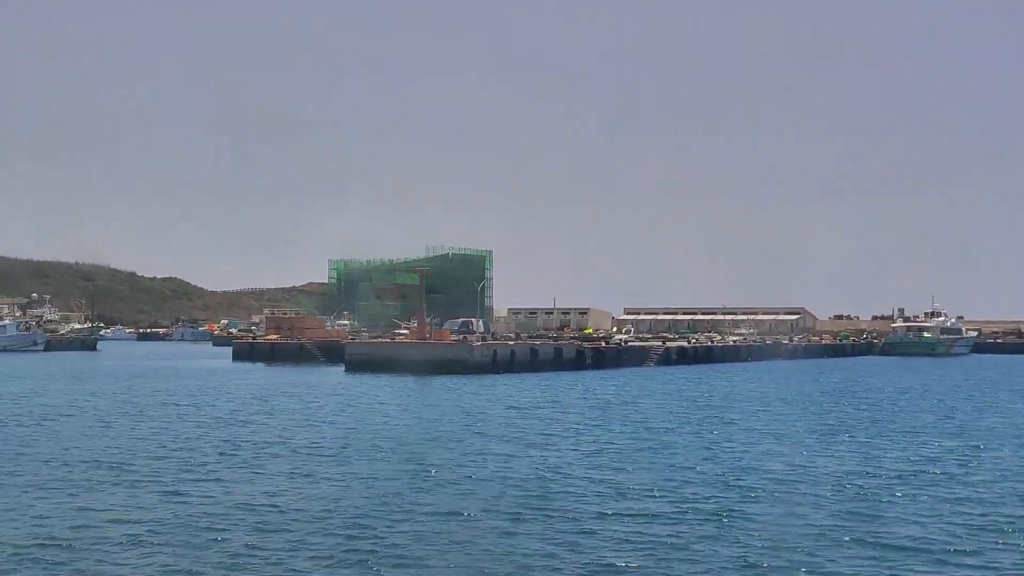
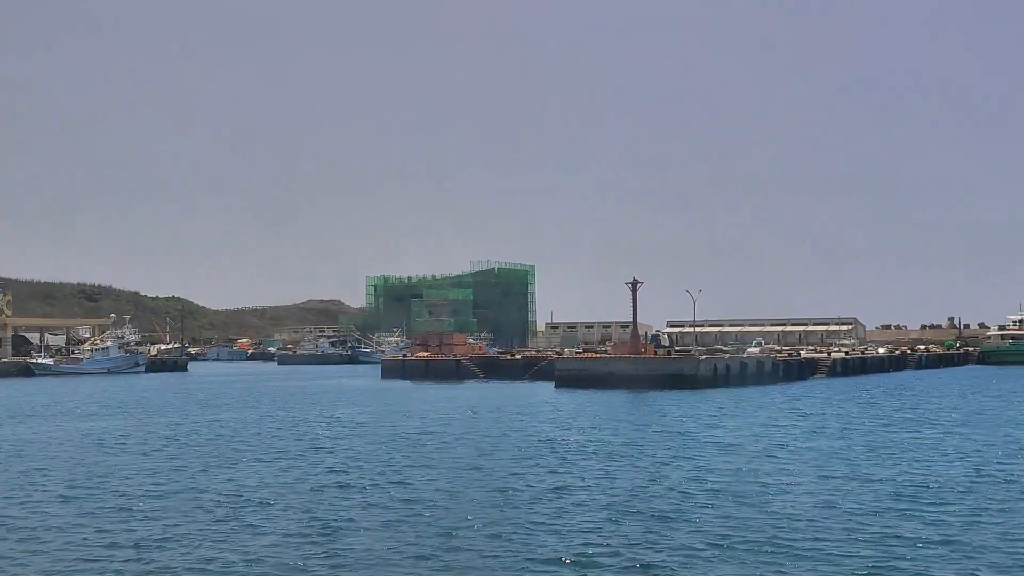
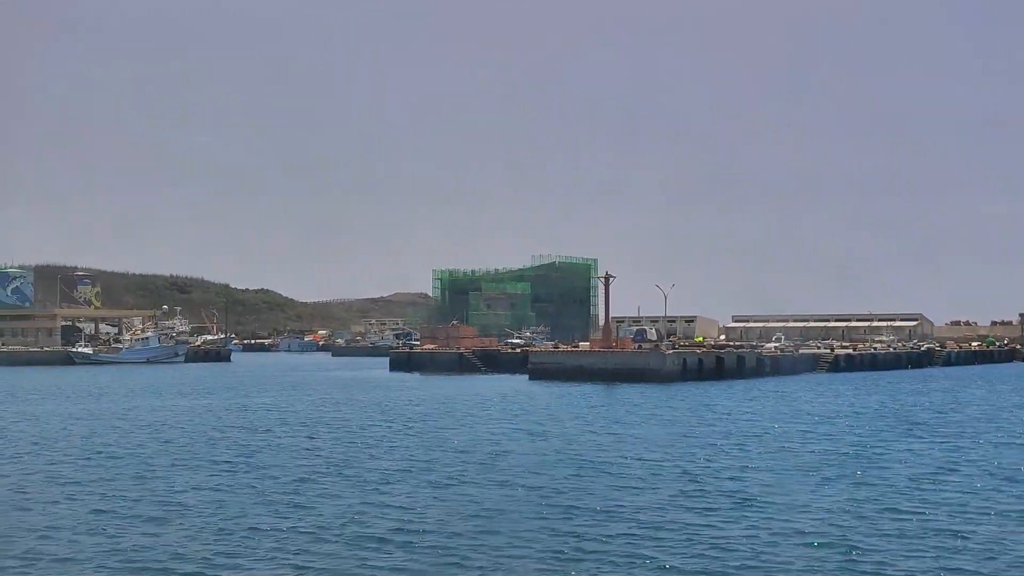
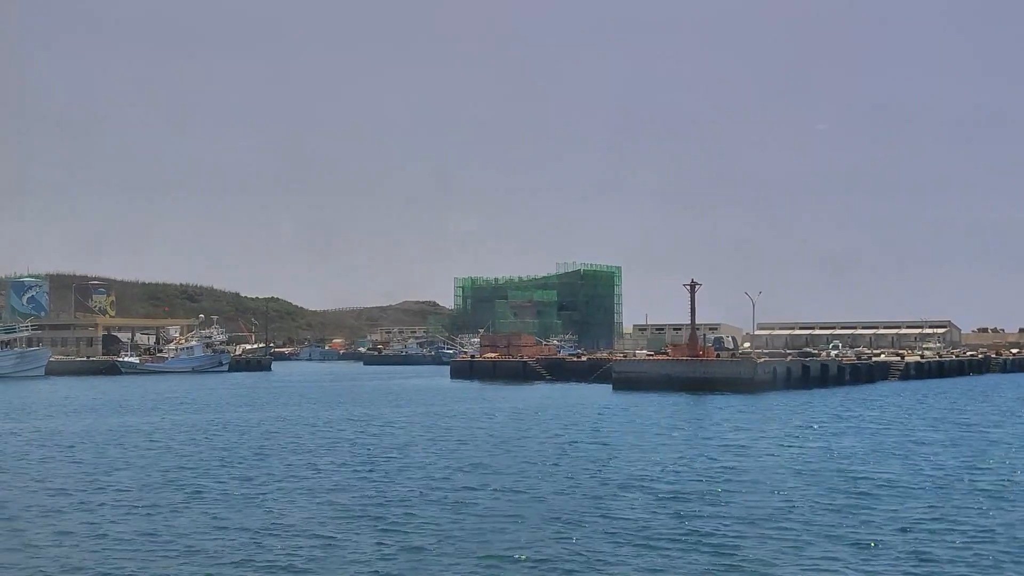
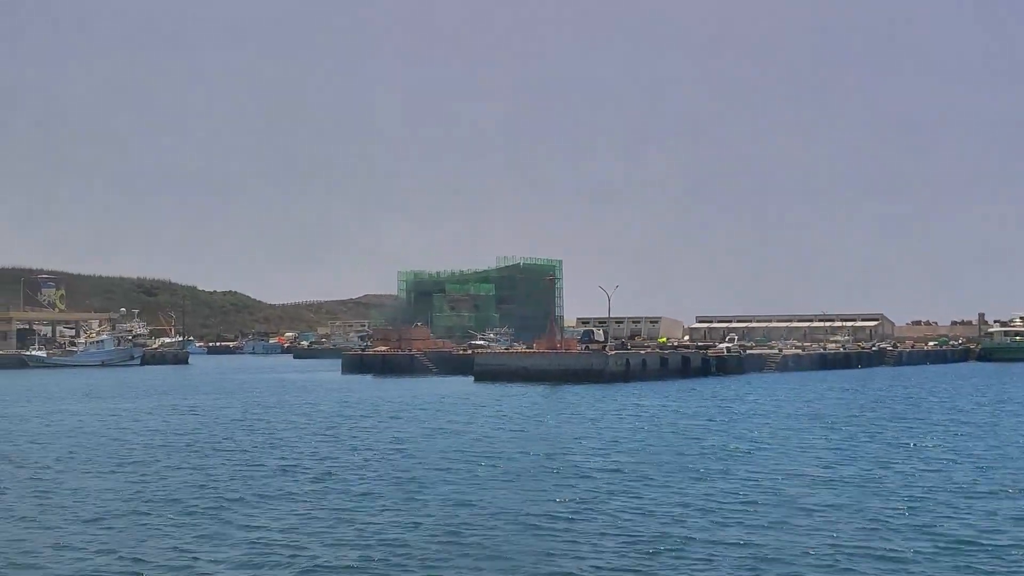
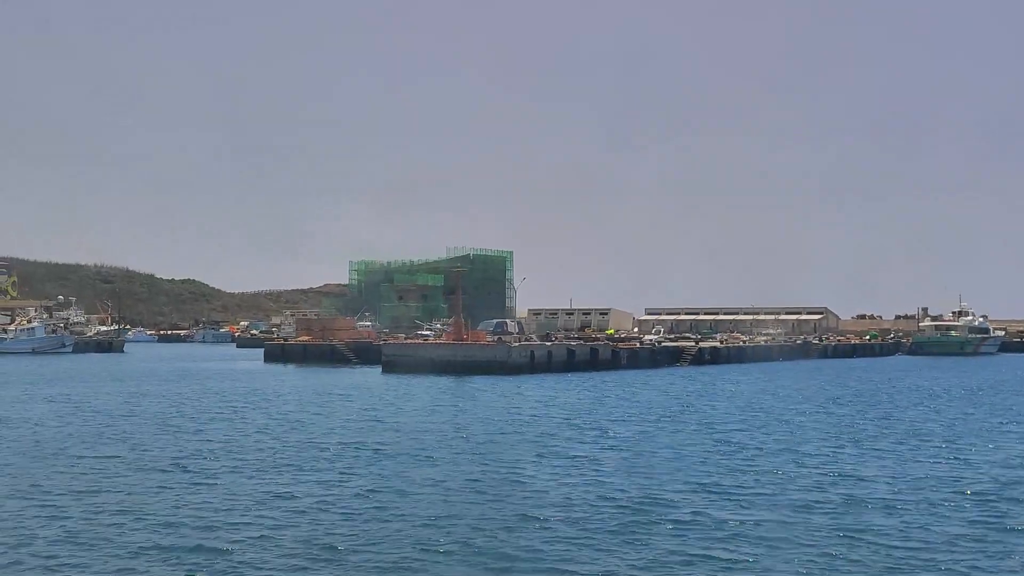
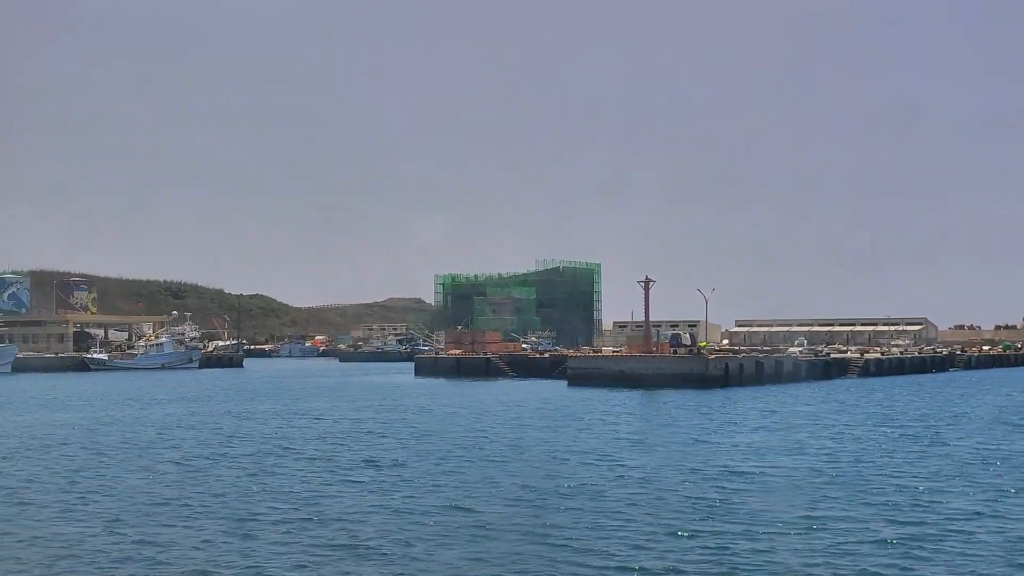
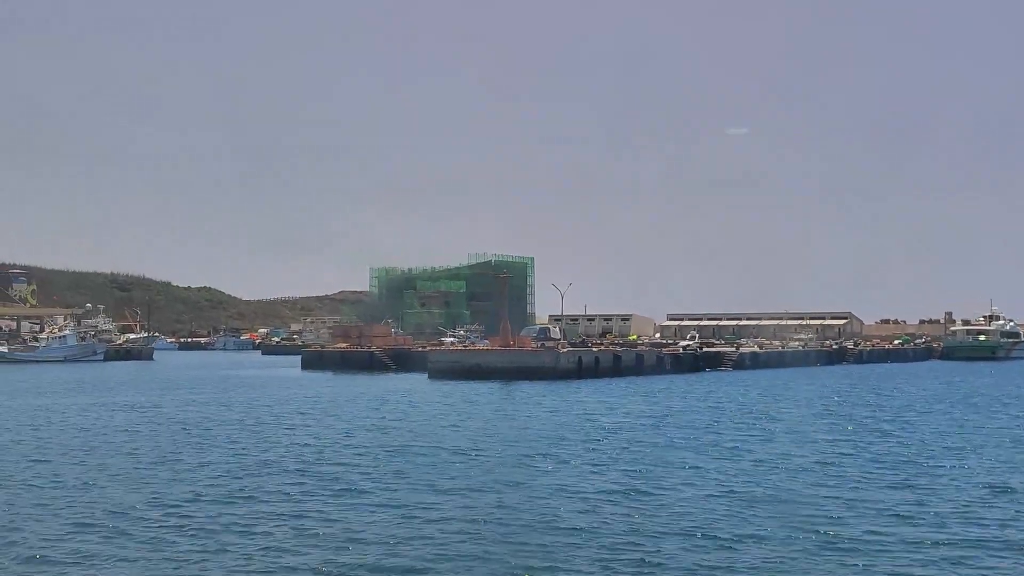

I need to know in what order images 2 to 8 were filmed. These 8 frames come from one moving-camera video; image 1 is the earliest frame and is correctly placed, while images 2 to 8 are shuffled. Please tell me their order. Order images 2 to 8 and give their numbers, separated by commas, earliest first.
6, 8, 5, 3, 7, 4, 2
